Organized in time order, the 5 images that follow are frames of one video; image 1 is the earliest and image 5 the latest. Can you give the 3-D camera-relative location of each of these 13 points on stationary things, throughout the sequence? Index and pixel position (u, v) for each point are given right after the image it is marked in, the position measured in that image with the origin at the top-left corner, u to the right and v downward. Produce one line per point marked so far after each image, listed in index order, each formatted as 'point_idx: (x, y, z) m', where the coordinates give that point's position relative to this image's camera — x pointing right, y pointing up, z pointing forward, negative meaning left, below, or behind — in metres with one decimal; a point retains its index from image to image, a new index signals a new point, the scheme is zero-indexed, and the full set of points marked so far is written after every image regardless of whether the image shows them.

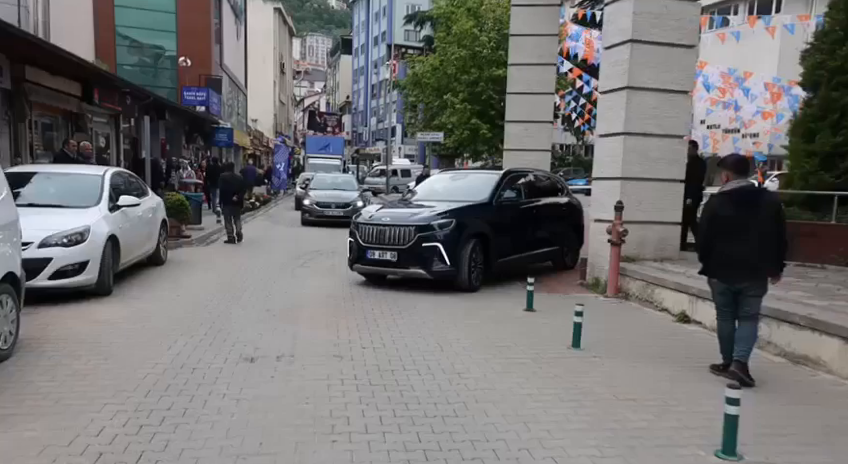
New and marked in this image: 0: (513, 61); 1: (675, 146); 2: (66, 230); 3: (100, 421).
0: (+1.9, +3.7, +16.4) m
1: (+3.6, +1.2, +10.9) m
2: (-4.1, 0.0, +8.7) m
3: (-2.1, -1.2, +5.0) m
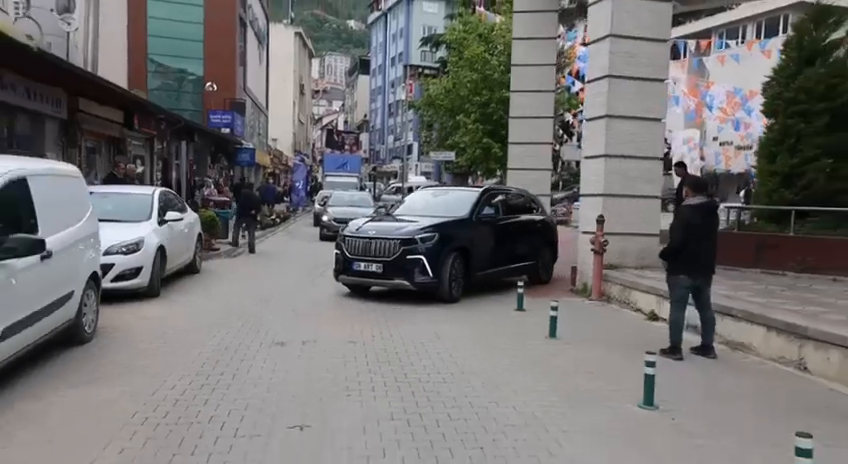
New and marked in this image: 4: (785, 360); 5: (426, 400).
0: (+2.1, +3.4, +17.9) m
1: (+3.7, +1.1, +12.4) m
2: (-4.0, -0.1, +10.3) m
3: (-2.2, -1.3, +6.5) m
4: (+3.5, -1.2, +7.5) m
5: (0.0, -1.4, +6.2) m
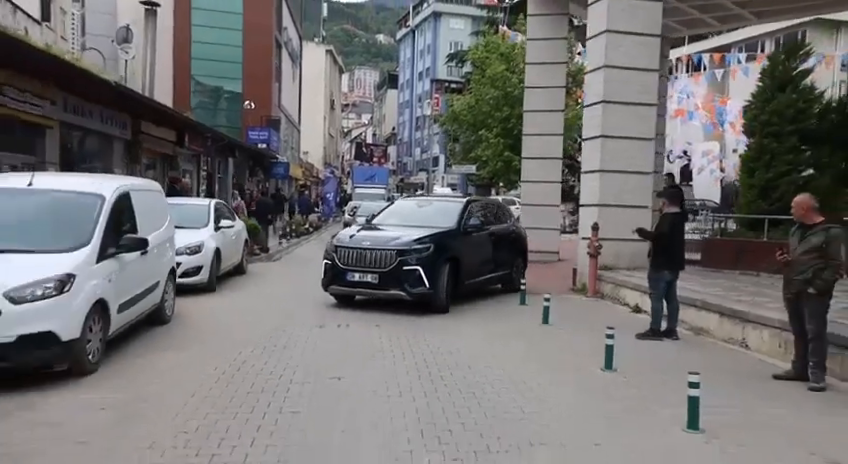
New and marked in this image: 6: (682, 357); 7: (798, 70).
0: (+2.6, +3.2, +19.7) m
1: (+4.0, +0.9, +14.0) m
2: (-3.8, -0.2, +12.3) m
3: (-2.1, -1.3, +8.4) m
4: (+3.7, -1.3, +9.2) m
5: (+0.1, -1.4, +8.0) m
6: (+2.9, -1.4, +8.6) m
7: (+7.3, +3.2, +15.0) m
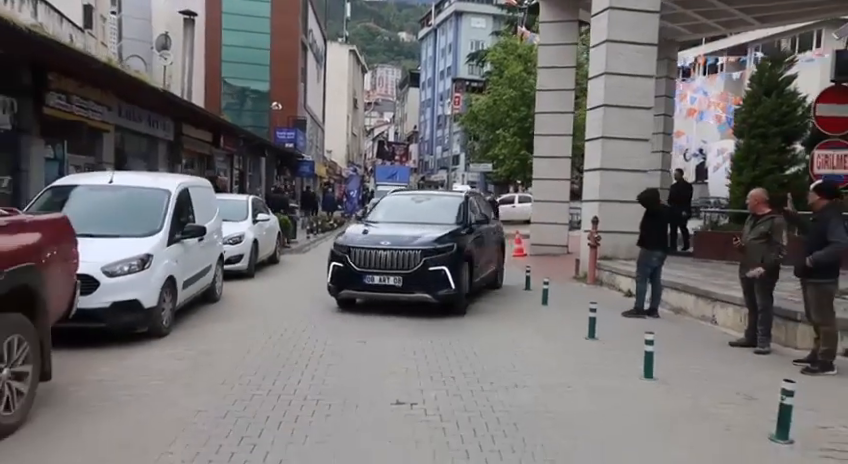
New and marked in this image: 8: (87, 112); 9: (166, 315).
0: (+3.1, +3.3, +21.0) m
1: (+4.3, +1.1, +15.4) m
2: (-3.5, 0.0, +13.8) m
3: (-1.9, -1.2, +9.9) m
4: (+3.9, -1.2, +10.5) m
5: (+0.2, -1.2, +9.4) m
6: (+3.0, -1.3, +10.0) m
7: (+7.6, +3.3, +16.2) m
8: (-6.3, +2.3, +14.4) m
9: (-2.8, -0.9, +8.5) m
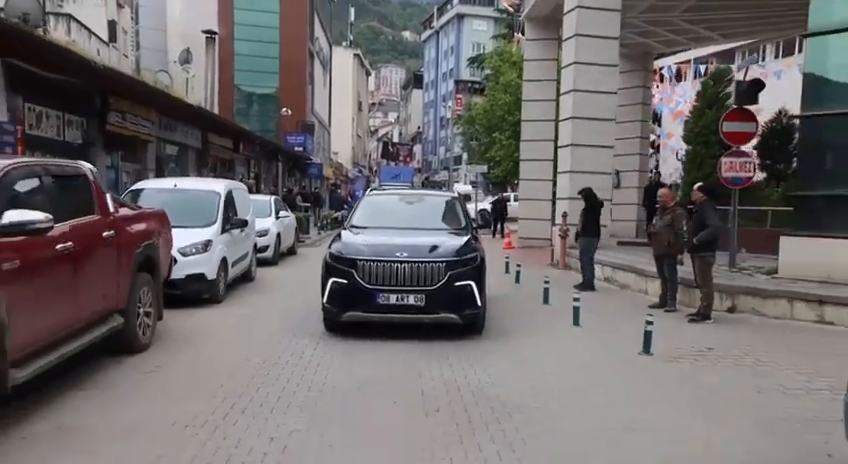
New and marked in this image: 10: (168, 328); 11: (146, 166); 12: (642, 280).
0: (+3.1, +3.5, +23.7) m
1: (+4.2, +1.2, +18.1) m
2: (-3.6, +0.1, +16.6) m
3: (-2.0, -1.1, +12.6) m
4: (+3.7, -1.0, +13.2) m
5: (+0.1, -1.1, +12.1) m
6: (+2.9, -1.1, +12.7) m
7: (+7.5, +3.5, +18.9) m
8: (-6.4, +2.4, +17.1) m
9: (-3.0, -0.8, +11.2) m
10: (-3.1, -1.2, +9.3) m
11: (-6.8, +1.6, +18.8) m
12: (+3.8, -0.8, +13.2) m
